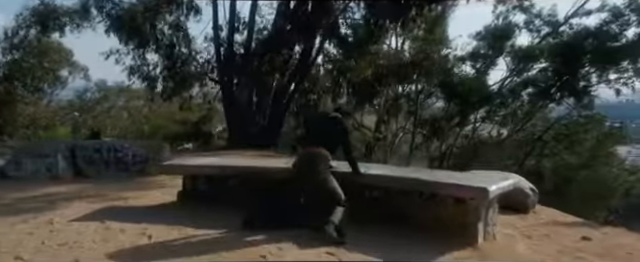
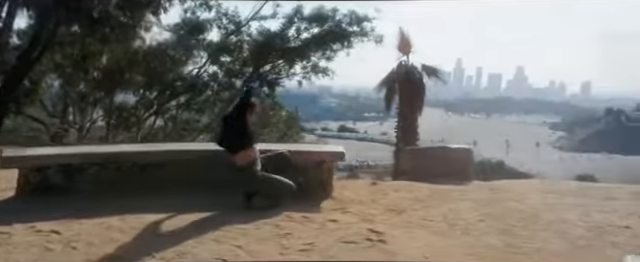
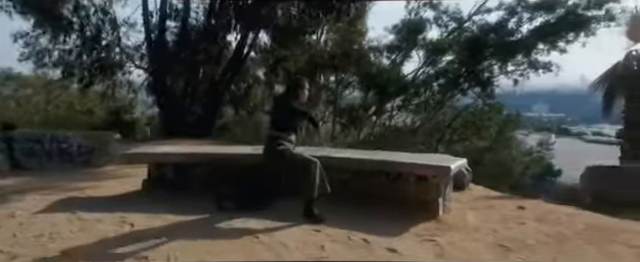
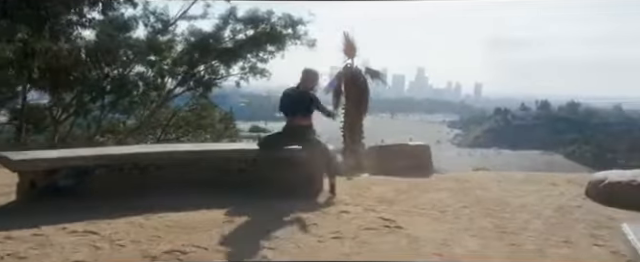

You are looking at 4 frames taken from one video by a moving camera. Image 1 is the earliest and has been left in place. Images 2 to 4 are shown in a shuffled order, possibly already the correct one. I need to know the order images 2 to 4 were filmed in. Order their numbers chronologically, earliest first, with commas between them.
3, 2, 4
